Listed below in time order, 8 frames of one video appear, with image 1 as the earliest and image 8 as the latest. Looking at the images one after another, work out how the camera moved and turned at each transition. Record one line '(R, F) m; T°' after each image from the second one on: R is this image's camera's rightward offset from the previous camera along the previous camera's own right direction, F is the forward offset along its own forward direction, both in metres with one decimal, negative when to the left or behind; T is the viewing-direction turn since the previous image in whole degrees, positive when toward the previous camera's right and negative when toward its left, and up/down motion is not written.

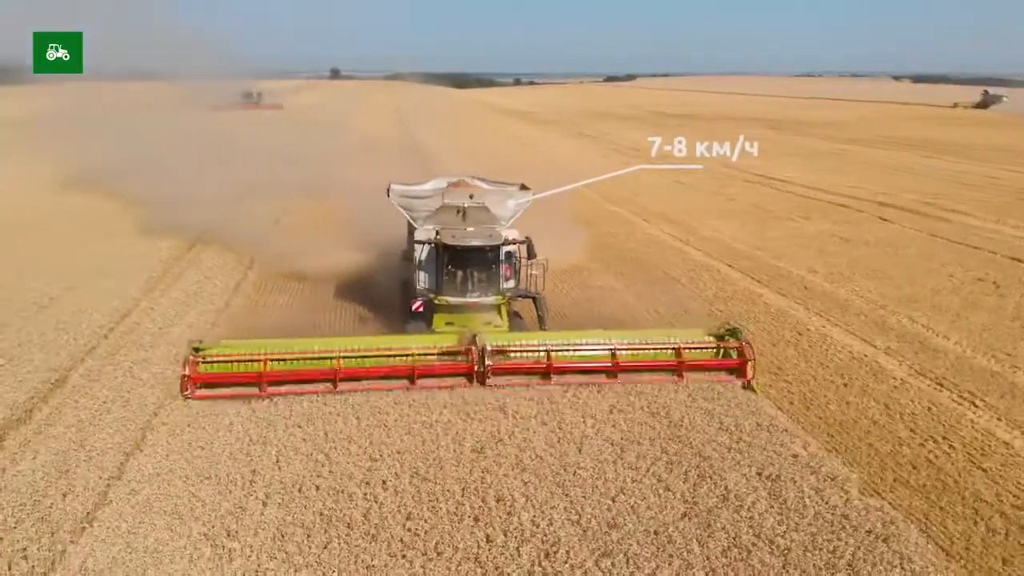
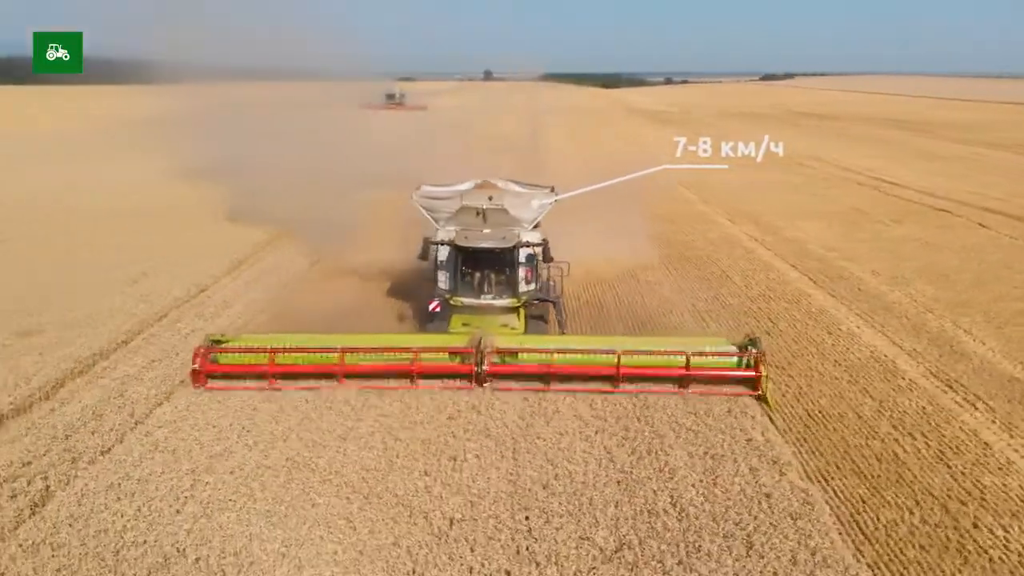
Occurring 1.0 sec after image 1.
(+1.5, -0.7) m; -9°
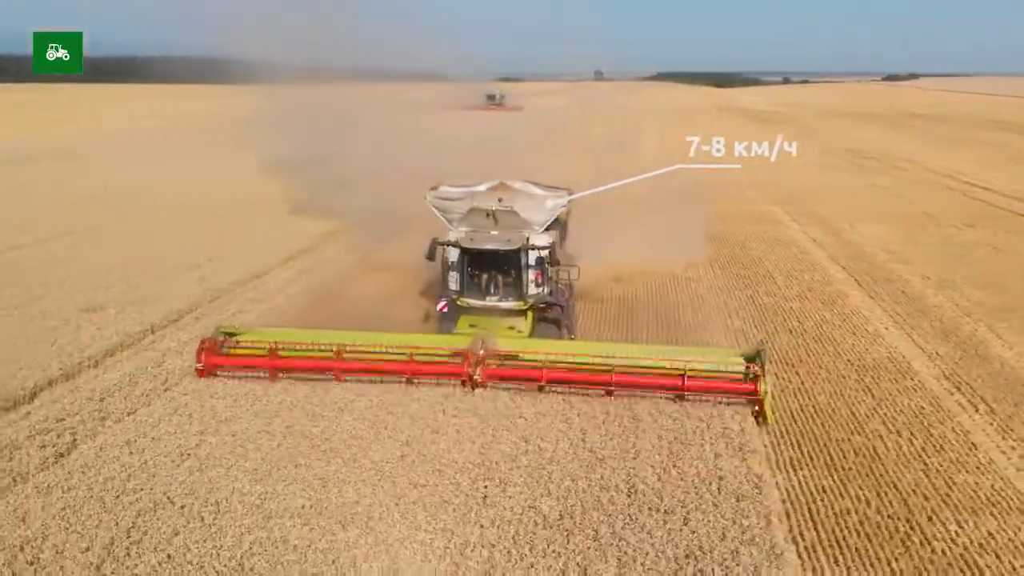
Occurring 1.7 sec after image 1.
(+1.1, -0.5) m; -7°
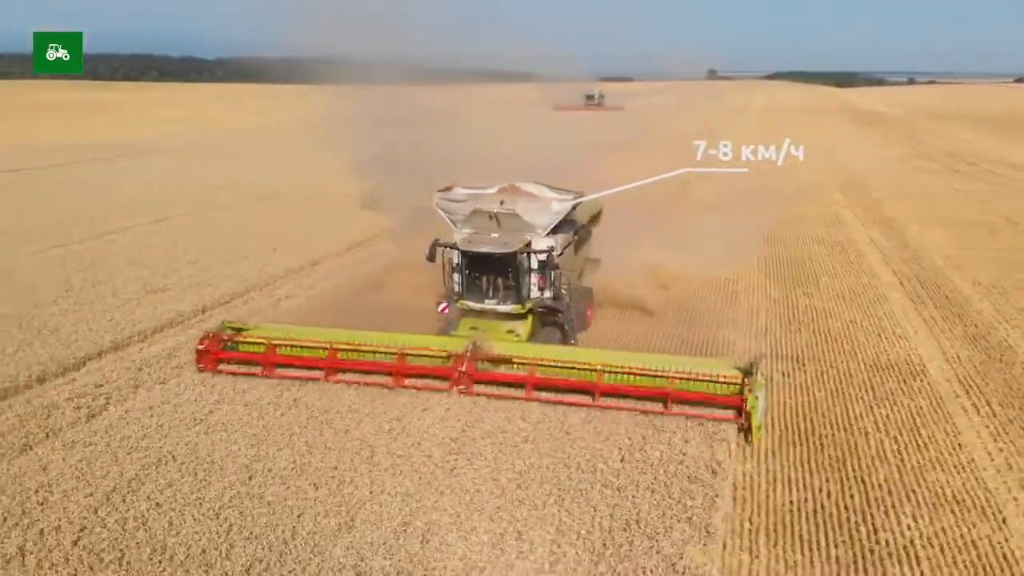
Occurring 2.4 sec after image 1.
(+1.2, -0.5) m; -7°
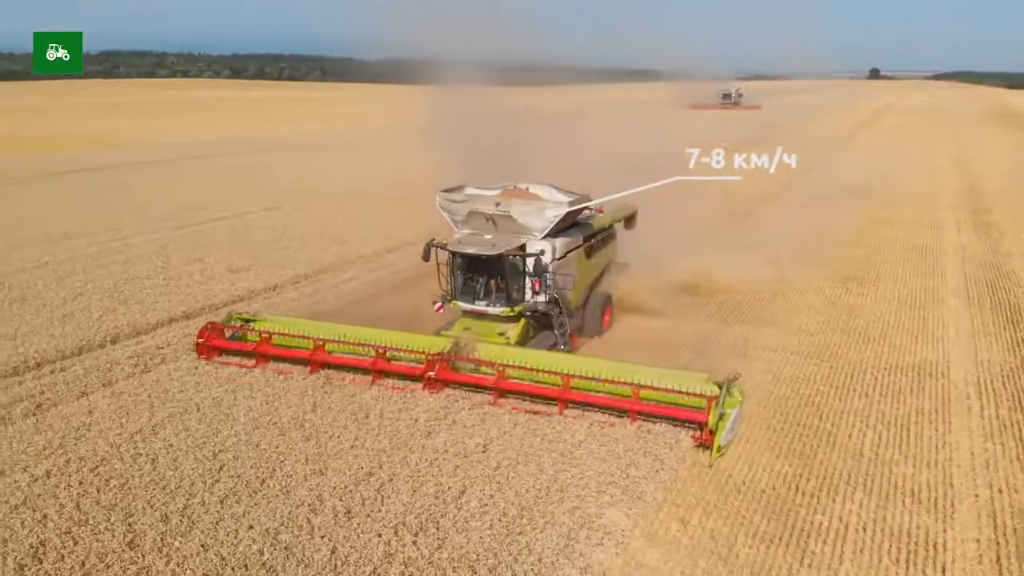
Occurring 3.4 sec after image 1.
(+1.6, -0.7) m; -9°
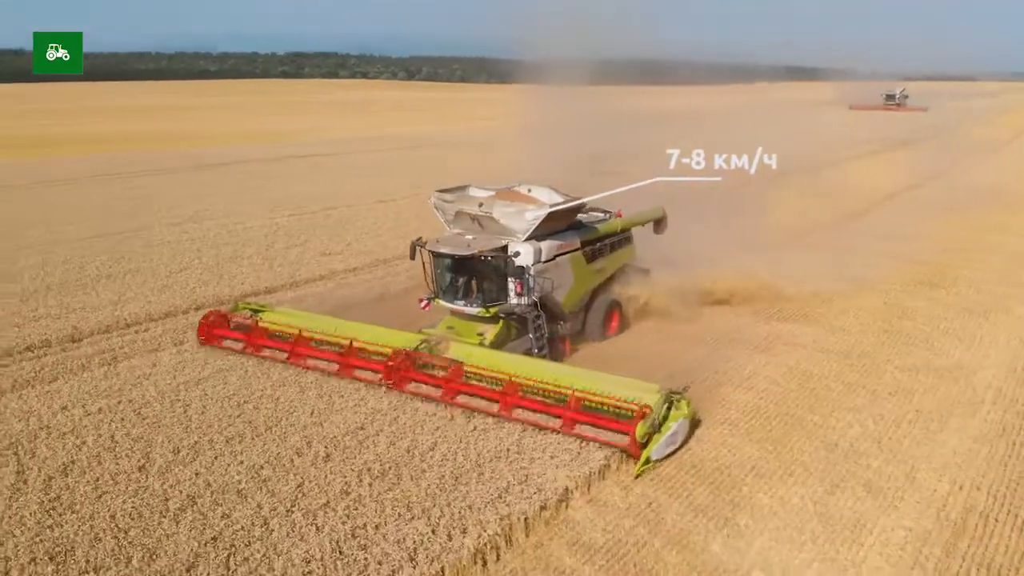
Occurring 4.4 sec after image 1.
(+1.8, -0.7) m; -10°
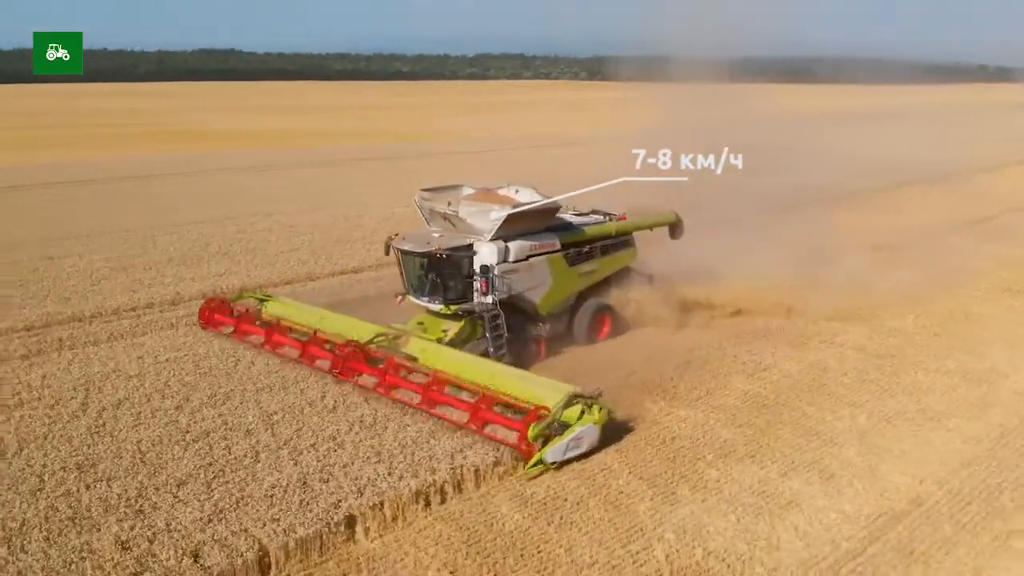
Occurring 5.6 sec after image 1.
(+2.0, -0.7) m; -11°
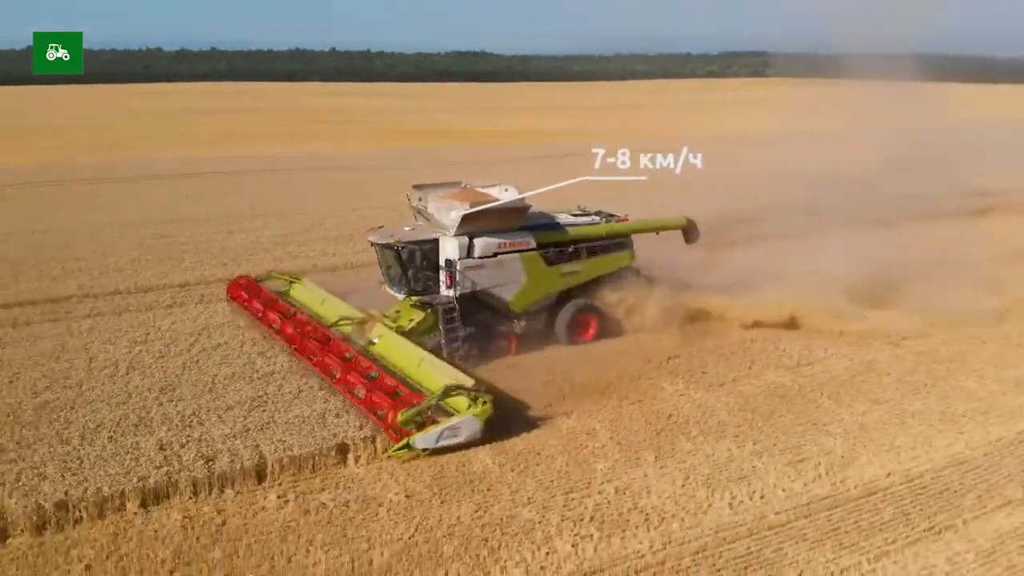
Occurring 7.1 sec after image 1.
(+2.5, -0.9) m; -15°
